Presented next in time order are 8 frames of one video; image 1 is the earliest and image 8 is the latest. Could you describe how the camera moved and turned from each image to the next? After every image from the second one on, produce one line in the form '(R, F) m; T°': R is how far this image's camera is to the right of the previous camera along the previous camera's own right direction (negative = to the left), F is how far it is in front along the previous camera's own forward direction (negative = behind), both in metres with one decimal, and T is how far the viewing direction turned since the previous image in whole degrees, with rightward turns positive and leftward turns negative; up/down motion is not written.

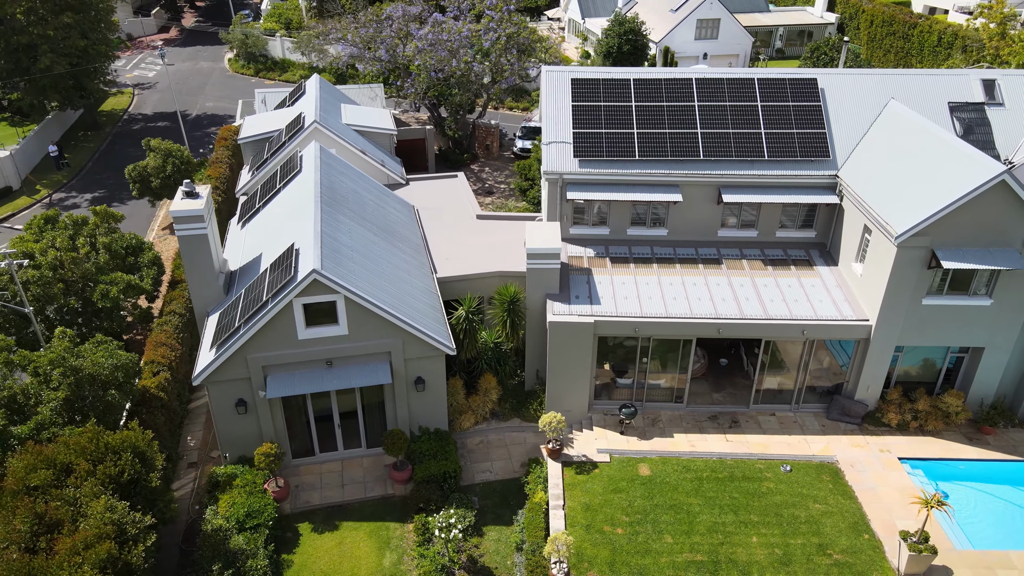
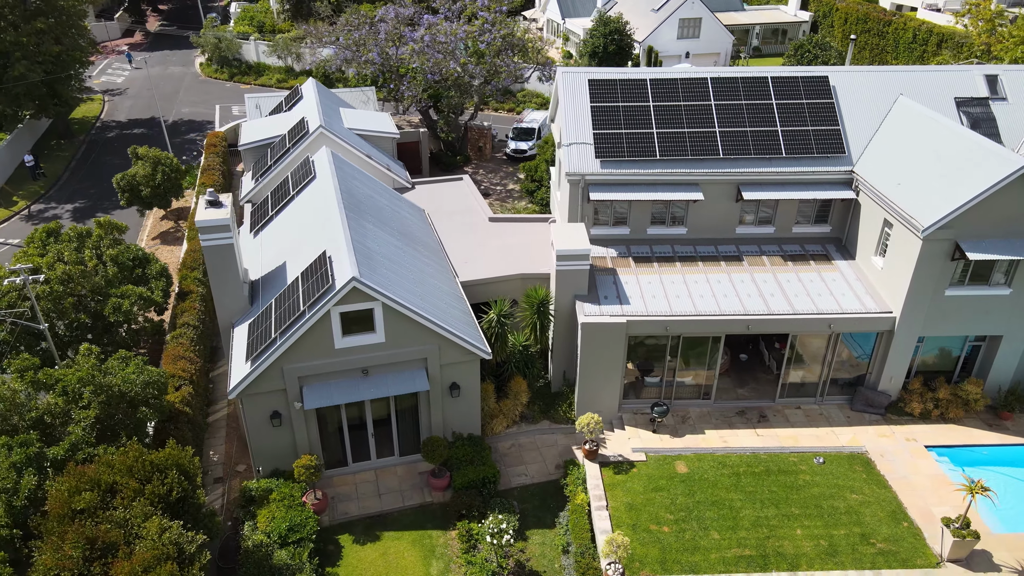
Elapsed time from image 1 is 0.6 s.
(-2.1, +0.1) m; +3°
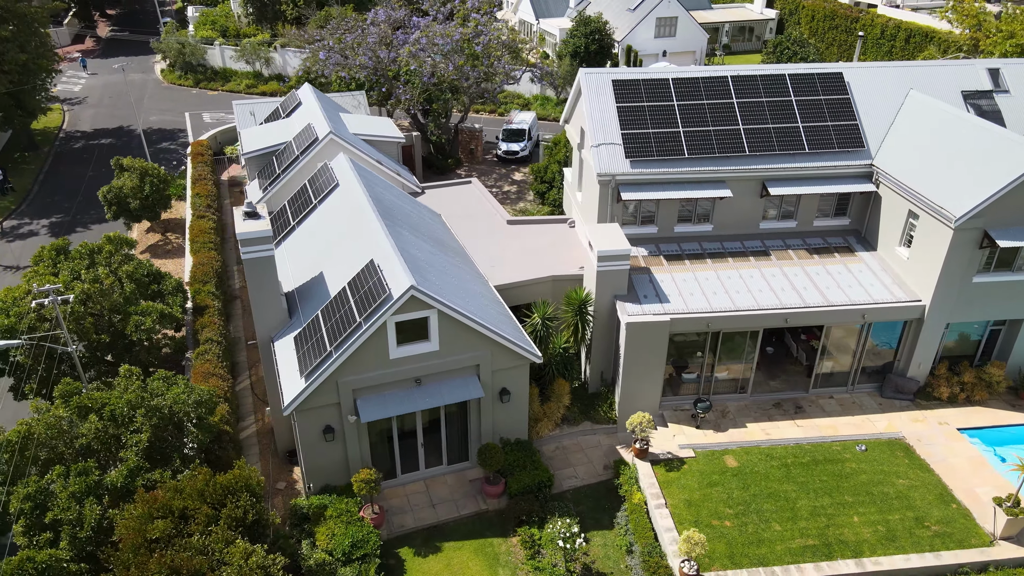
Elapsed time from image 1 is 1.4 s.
(-2.8, +0.2) m; +4°
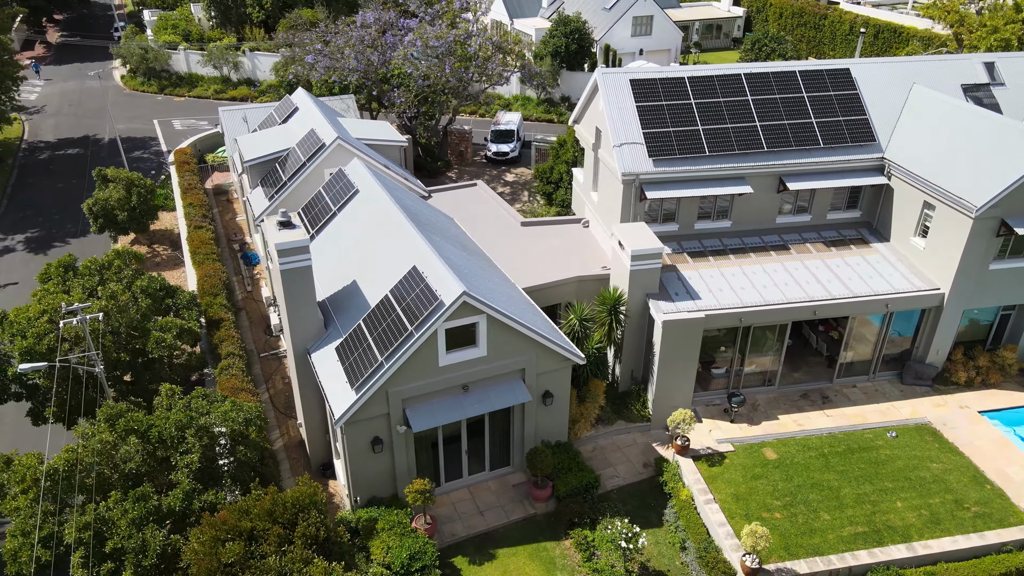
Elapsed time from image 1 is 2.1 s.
(-2.5, +0.2) m; +4°
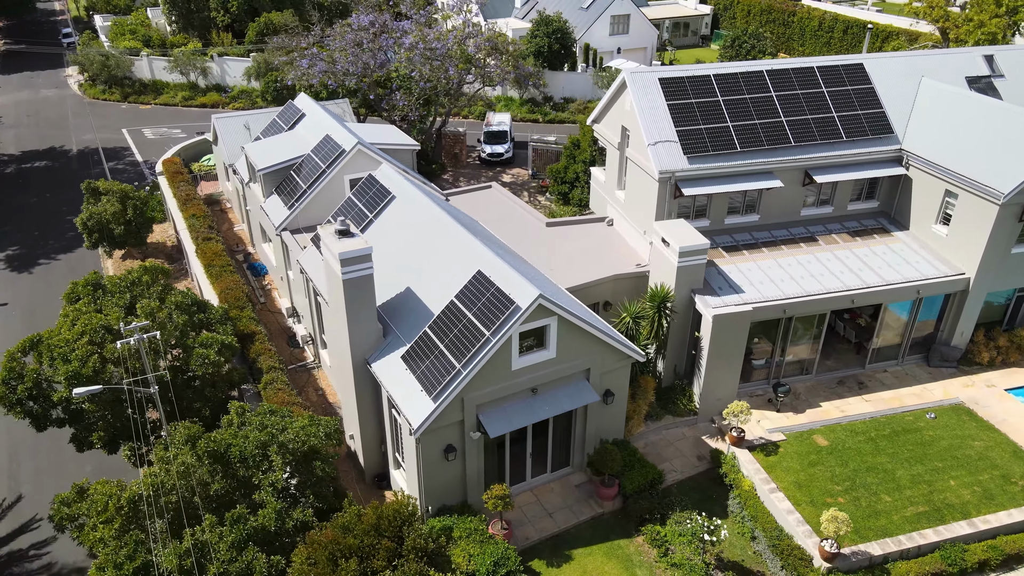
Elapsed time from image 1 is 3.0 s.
(-3.2, +0.2) m; +4°
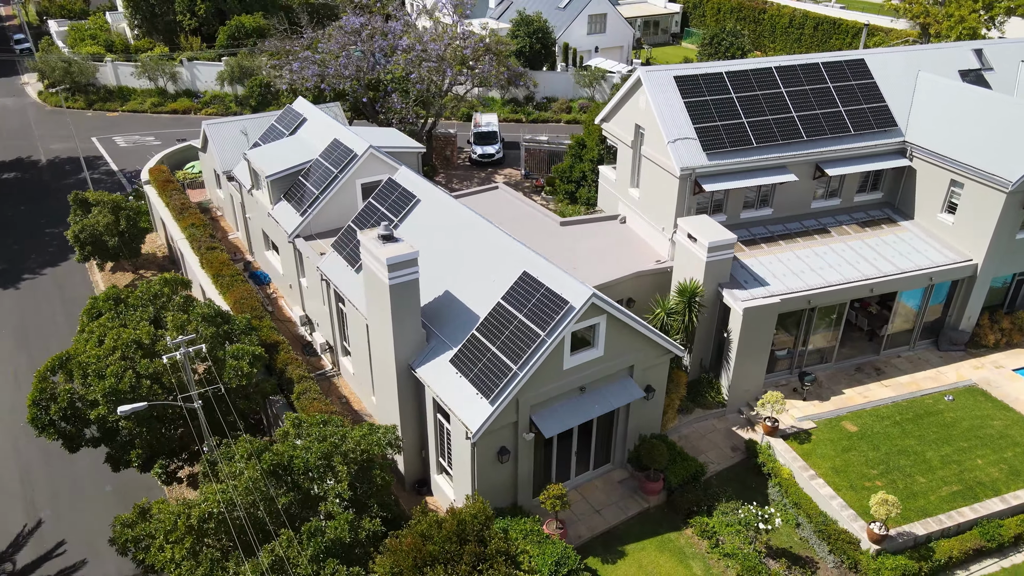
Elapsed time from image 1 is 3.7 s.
(-2.5, 0.0) m; +3°
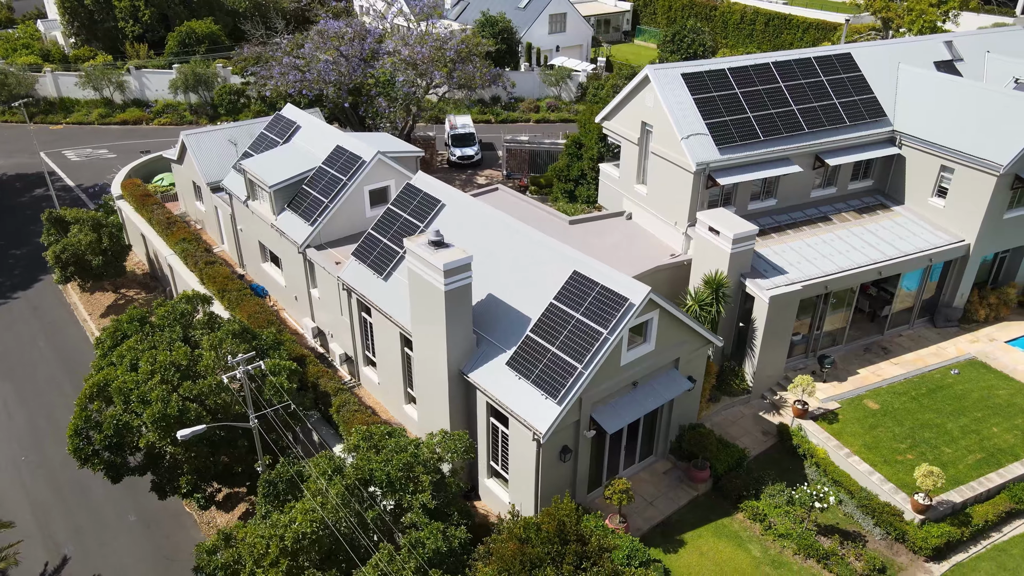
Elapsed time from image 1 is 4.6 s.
(-3.2, +0.1) m; +5°
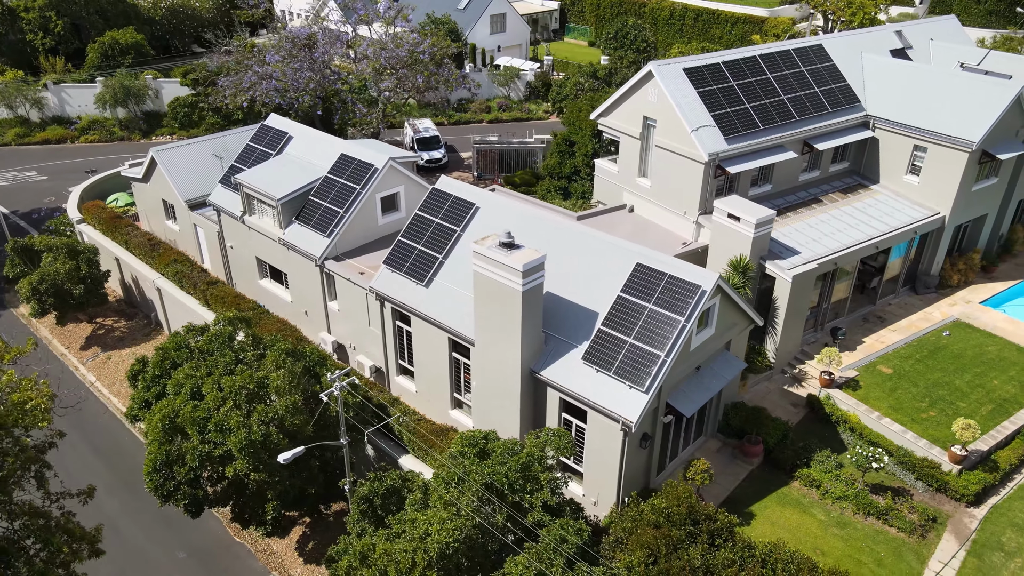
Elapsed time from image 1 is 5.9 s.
(-4.6, 0.0) m; +7°
